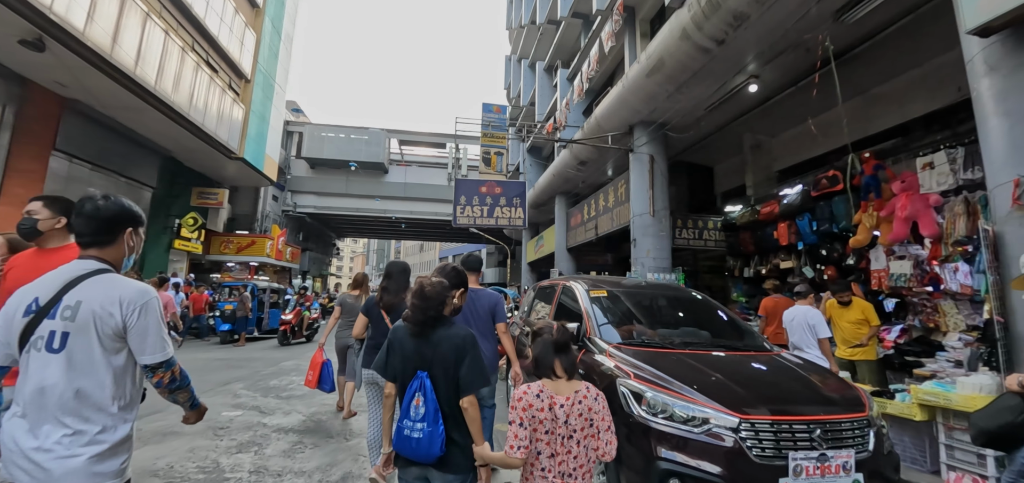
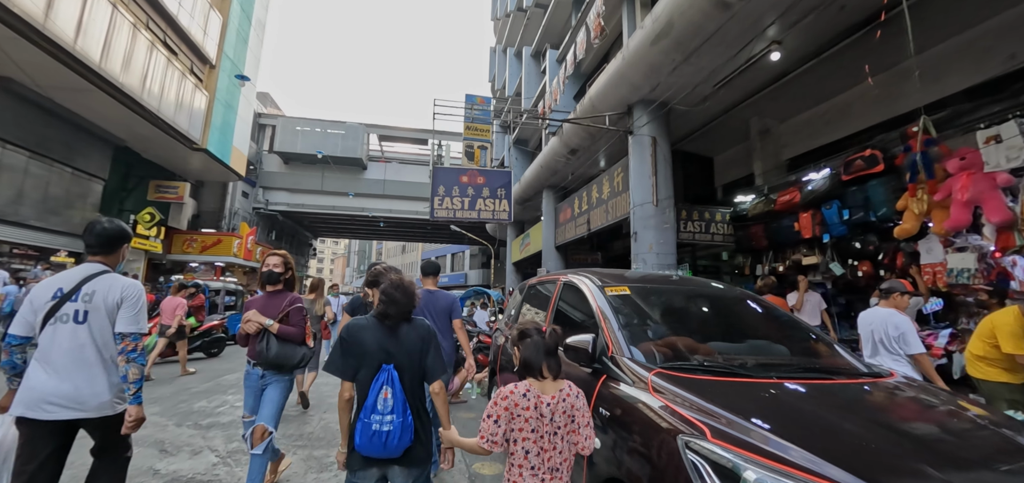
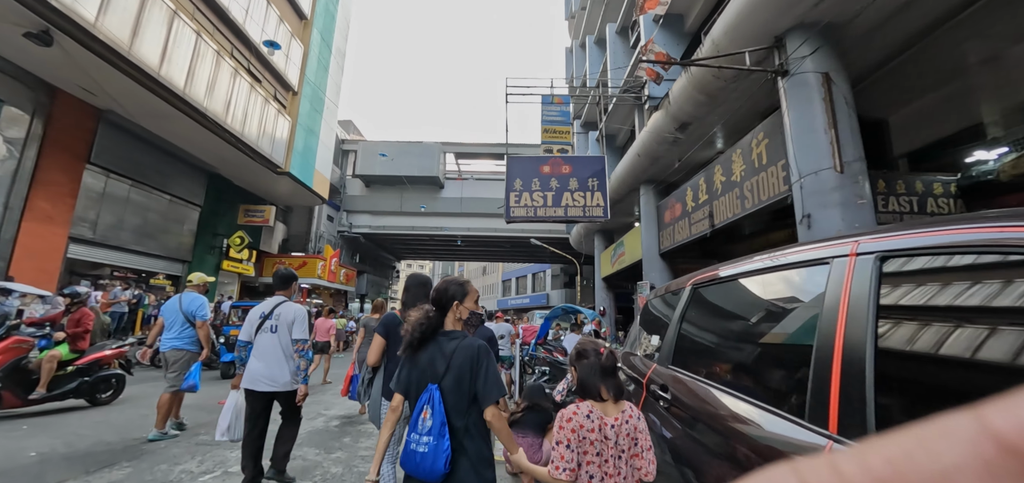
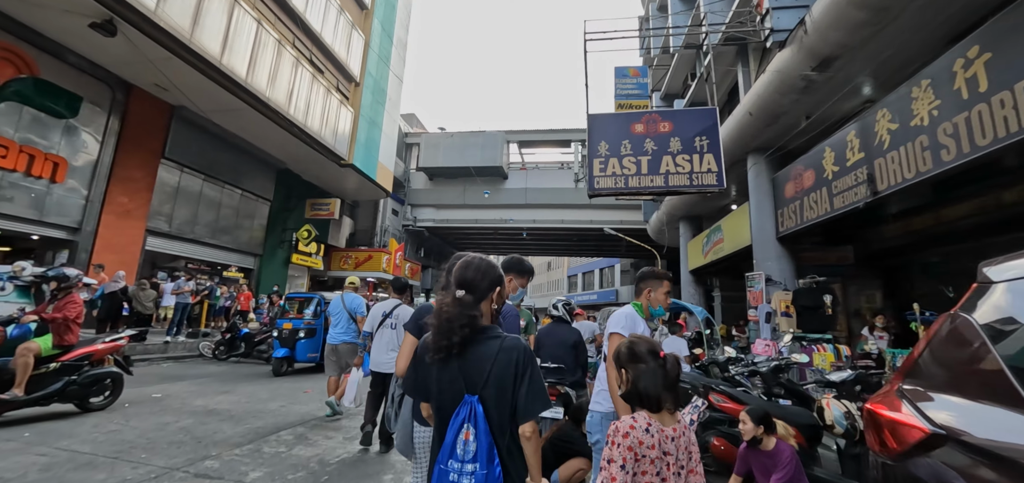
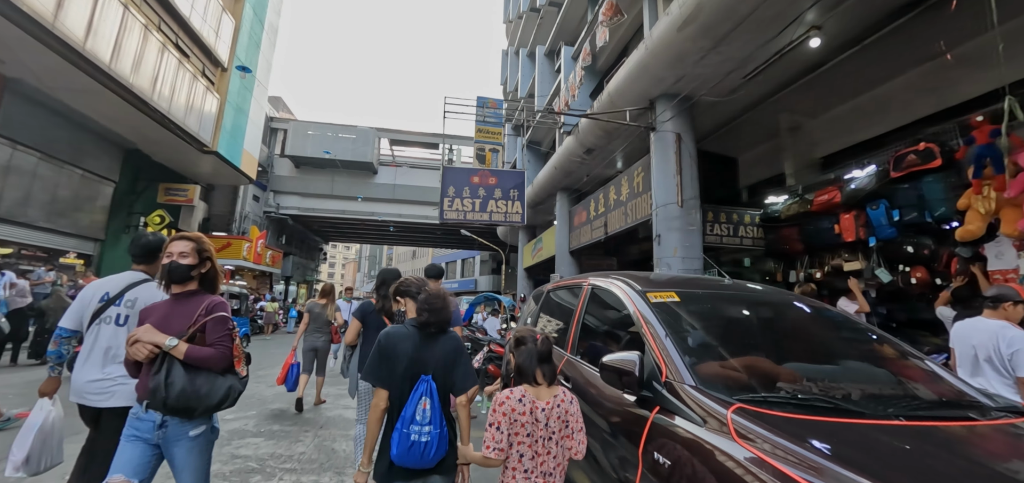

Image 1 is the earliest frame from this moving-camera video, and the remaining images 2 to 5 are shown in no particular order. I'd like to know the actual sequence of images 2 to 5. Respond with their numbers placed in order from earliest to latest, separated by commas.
2, 5, 3, 4
